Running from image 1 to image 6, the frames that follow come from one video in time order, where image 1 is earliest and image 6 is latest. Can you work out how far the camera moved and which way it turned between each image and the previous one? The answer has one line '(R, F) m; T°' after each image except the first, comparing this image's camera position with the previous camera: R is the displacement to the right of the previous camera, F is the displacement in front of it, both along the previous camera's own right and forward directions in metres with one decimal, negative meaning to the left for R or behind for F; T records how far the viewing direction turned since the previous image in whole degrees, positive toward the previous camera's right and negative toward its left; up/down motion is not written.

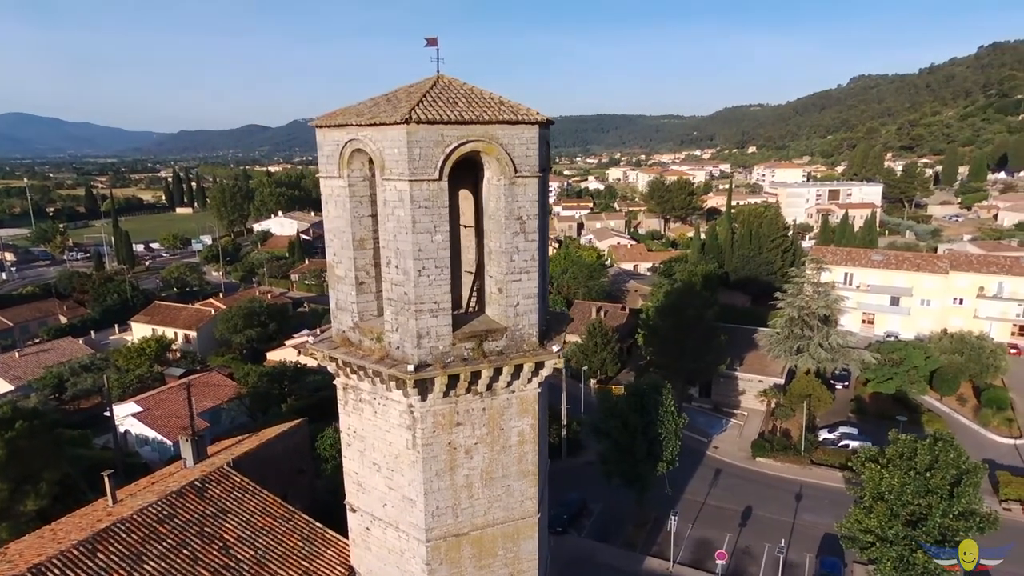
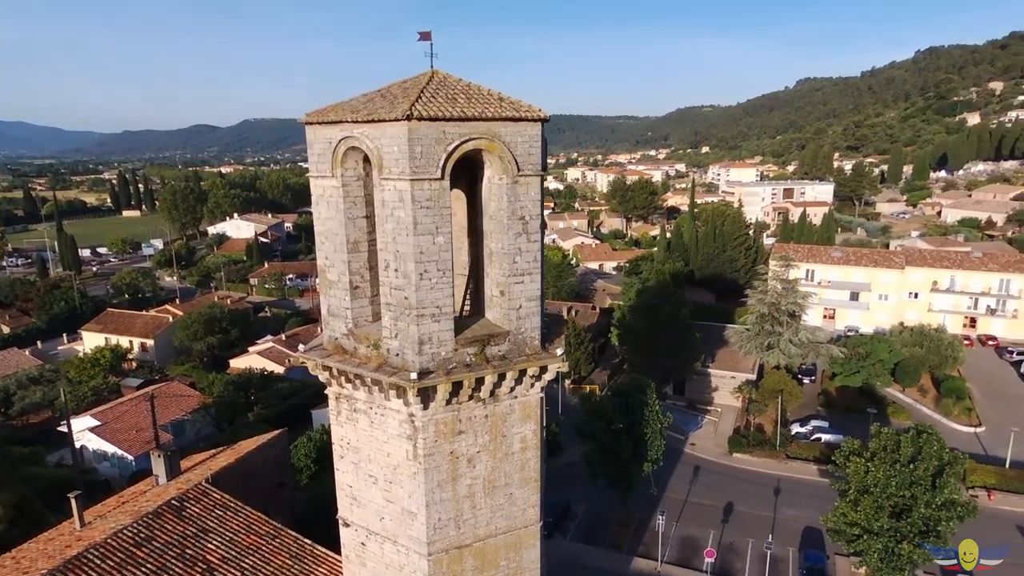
(-0.7, +0.3) m; +4°
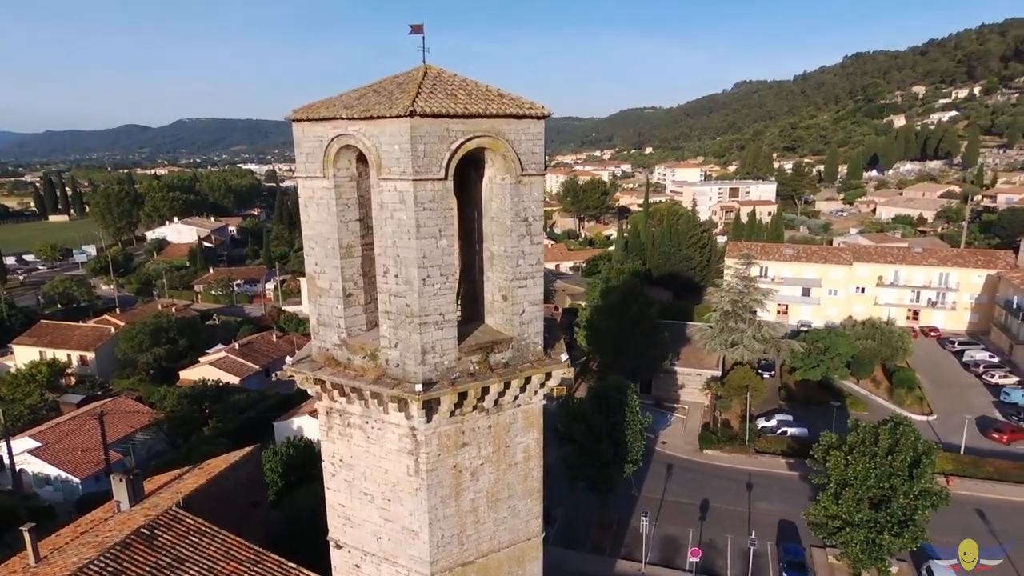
(-0.8, +0.4) m; +5°
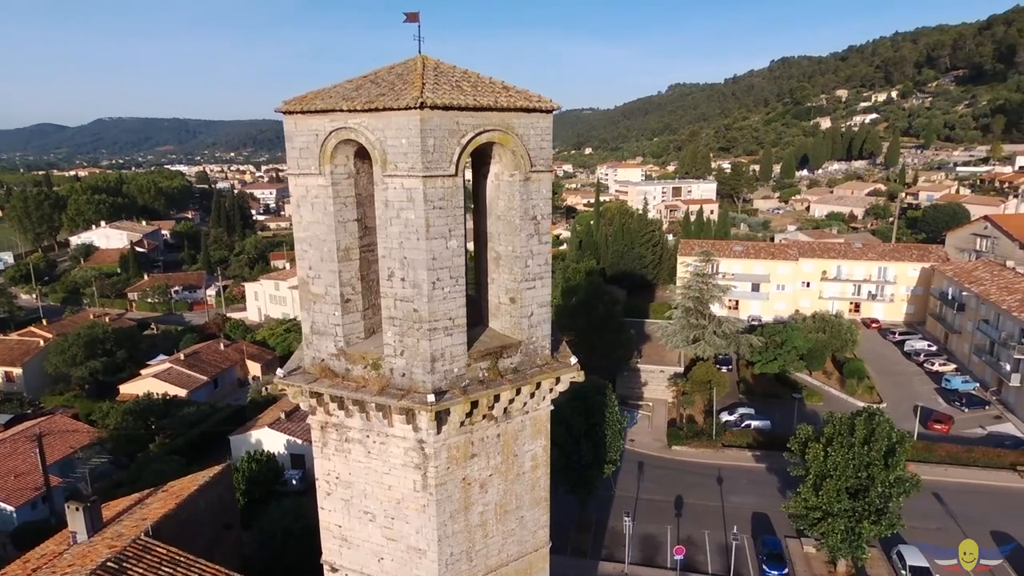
(-1.0, +0.5) m; +5°
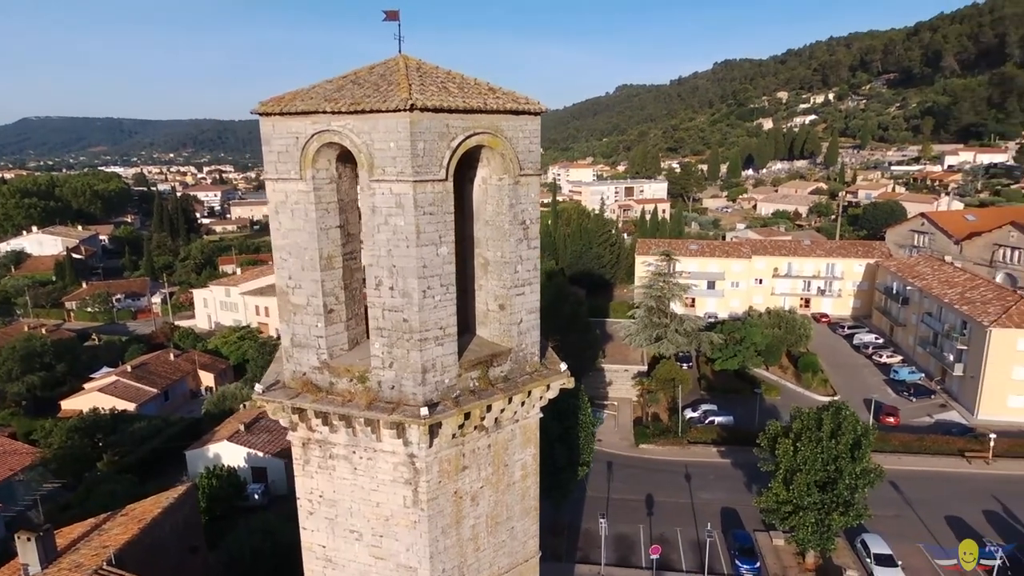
(-0.5, +0.2) m; +4°
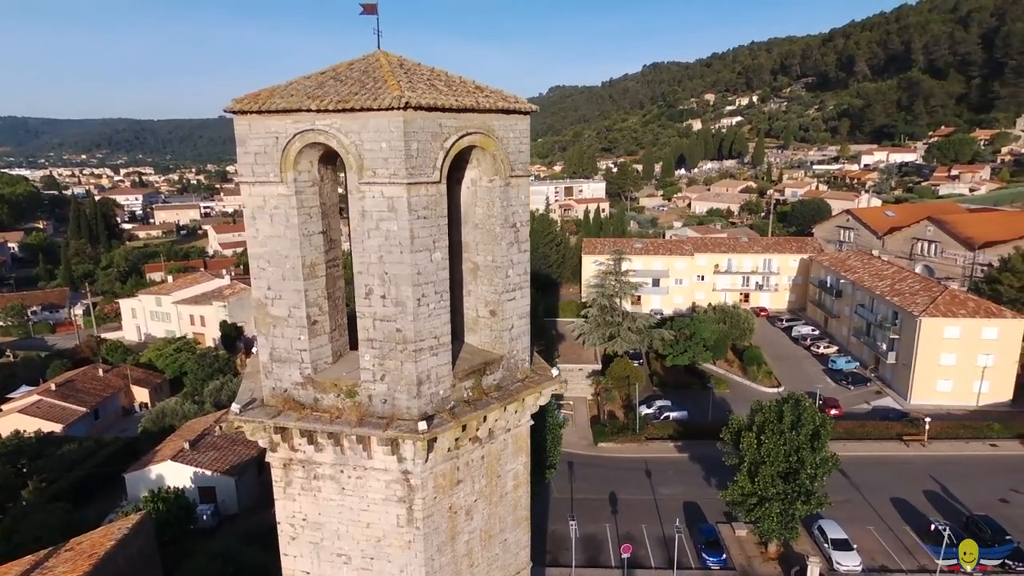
(-0.7, +0.3) m; +6°
